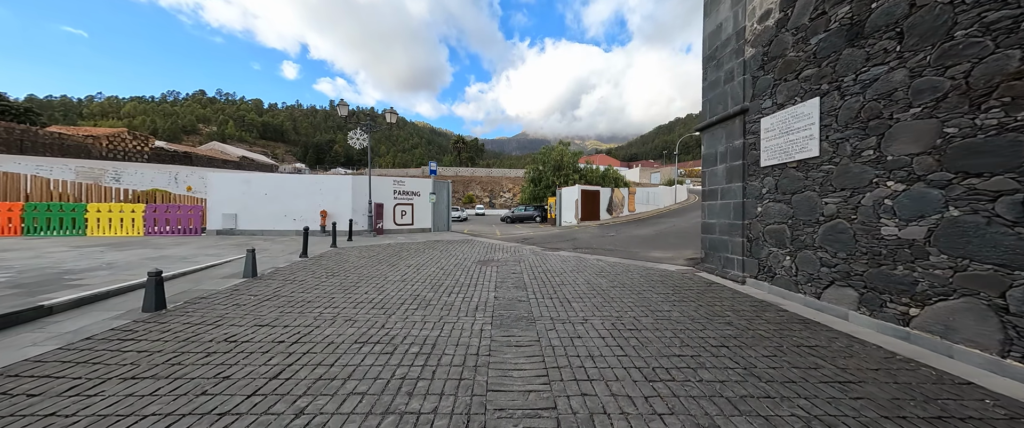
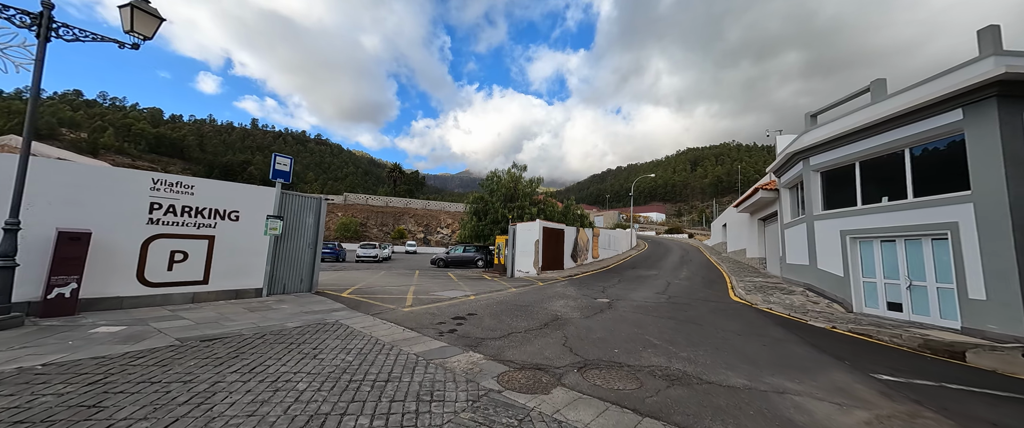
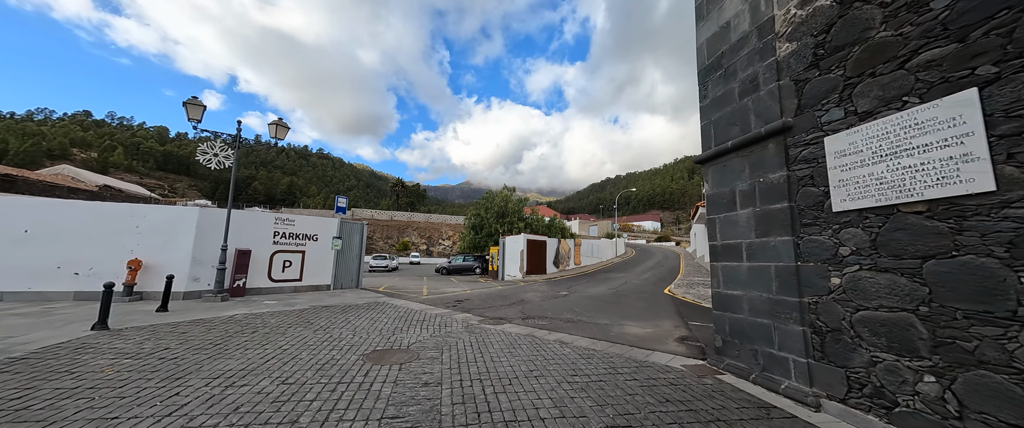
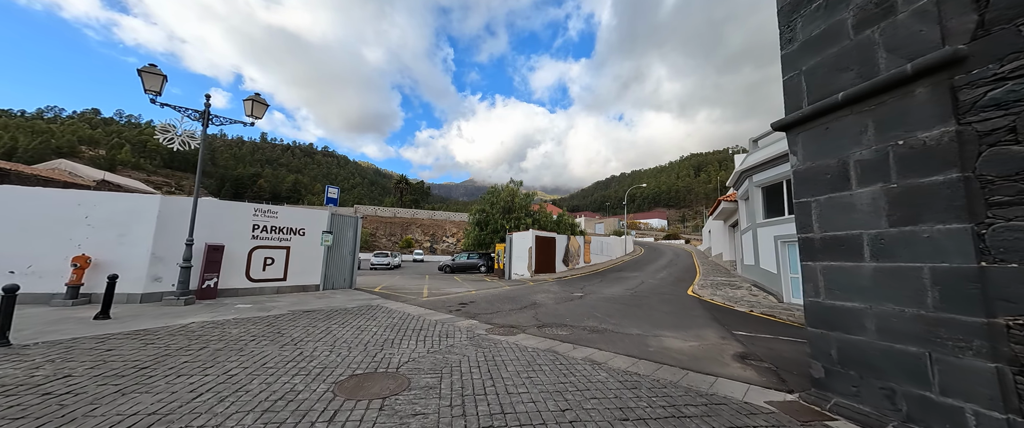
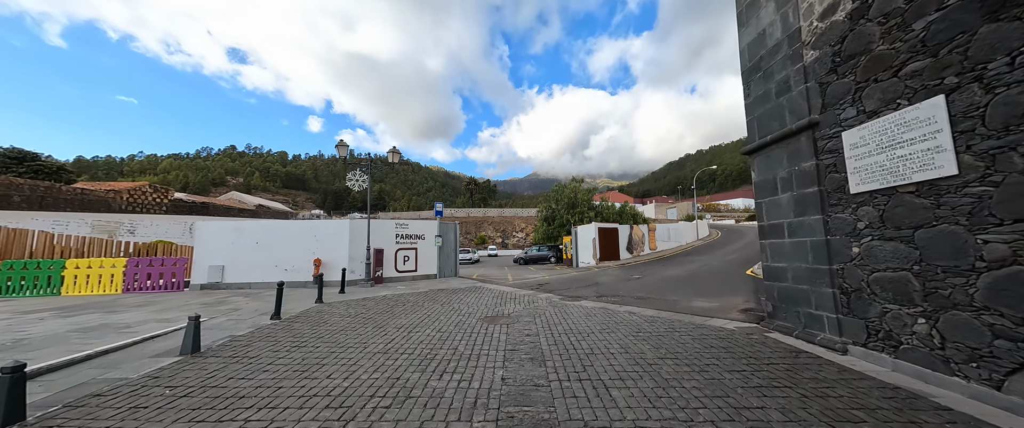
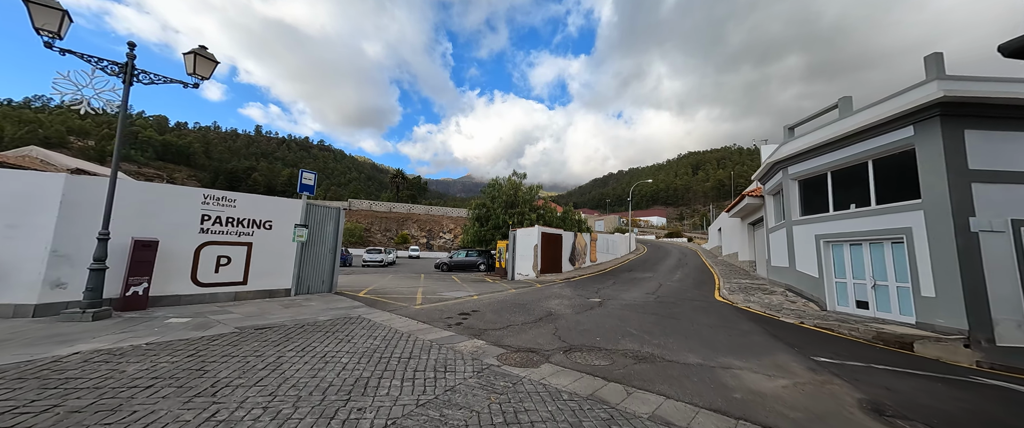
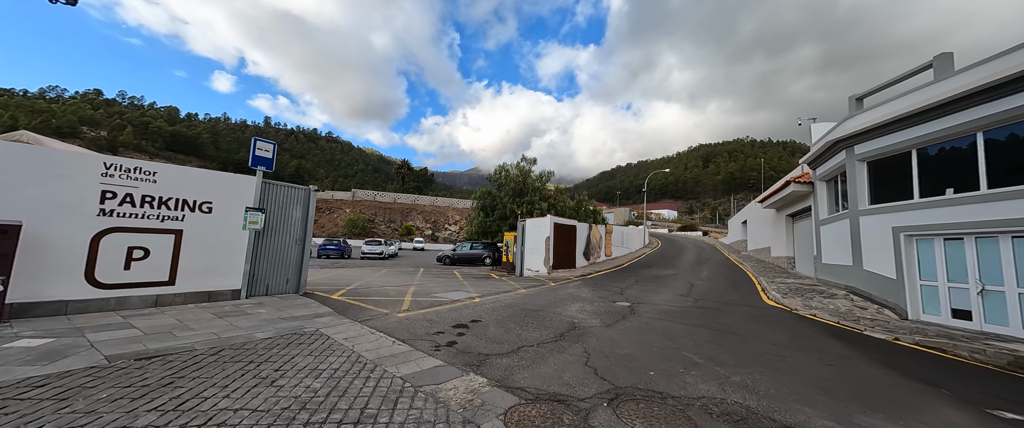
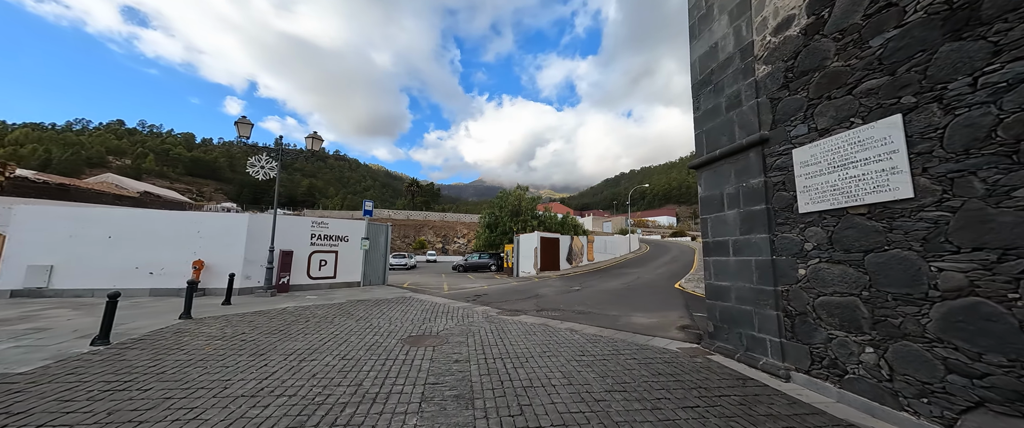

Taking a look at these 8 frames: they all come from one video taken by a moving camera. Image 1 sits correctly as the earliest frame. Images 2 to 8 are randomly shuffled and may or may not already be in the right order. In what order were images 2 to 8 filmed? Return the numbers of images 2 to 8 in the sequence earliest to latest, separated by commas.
5, 8, 3, 4, 6, 2, 7
